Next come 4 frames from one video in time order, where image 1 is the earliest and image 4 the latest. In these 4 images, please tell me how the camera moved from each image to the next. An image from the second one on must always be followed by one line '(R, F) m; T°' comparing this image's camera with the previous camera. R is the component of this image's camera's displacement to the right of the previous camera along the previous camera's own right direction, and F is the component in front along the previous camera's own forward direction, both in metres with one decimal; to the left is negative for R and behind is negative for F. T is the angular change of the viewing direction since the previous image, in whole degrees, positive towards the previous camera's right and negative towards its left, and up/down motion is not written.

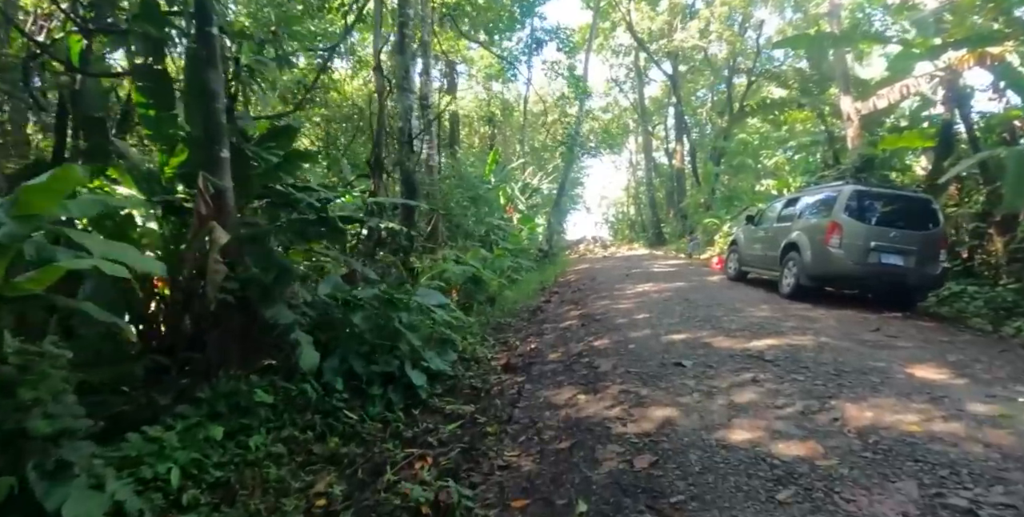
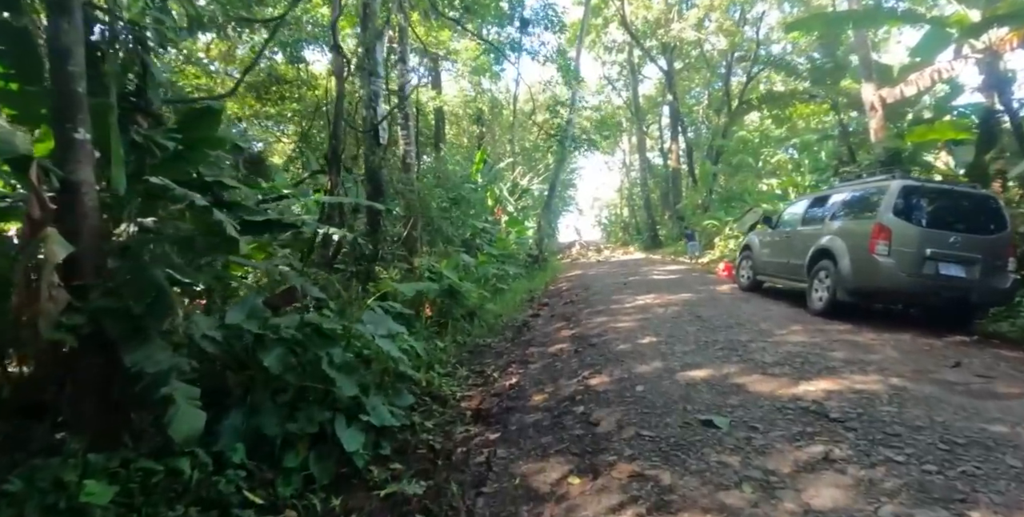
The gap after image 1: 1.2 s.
(+0.2, +1.3) m; +1°
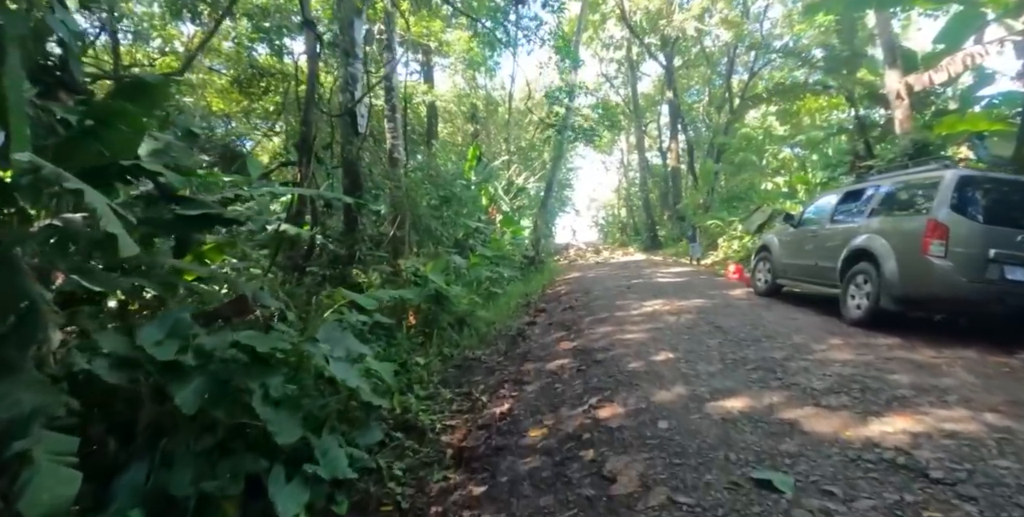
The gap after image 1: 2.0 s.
(0.0, +0.9) m; 0°
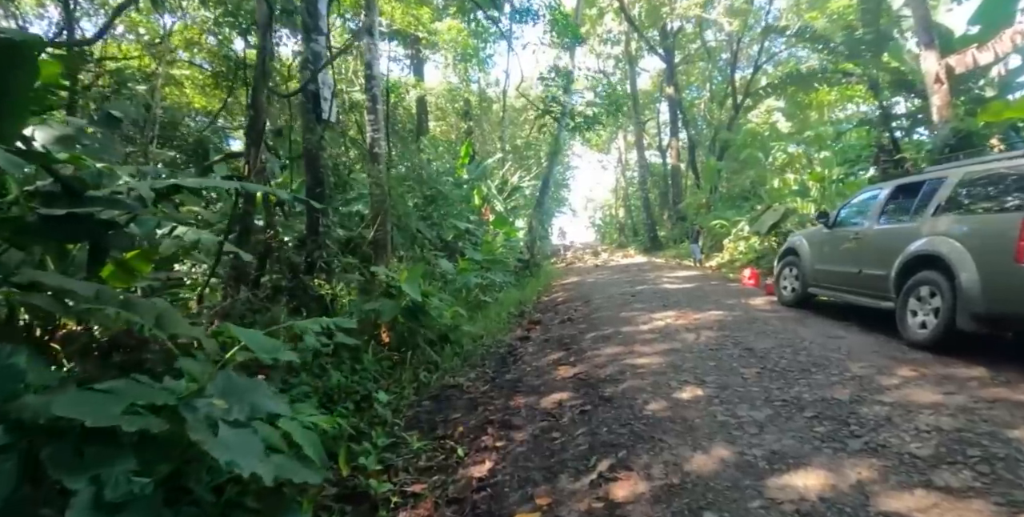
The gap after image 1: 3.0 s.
(+0.1, +1.1) m; 0°
